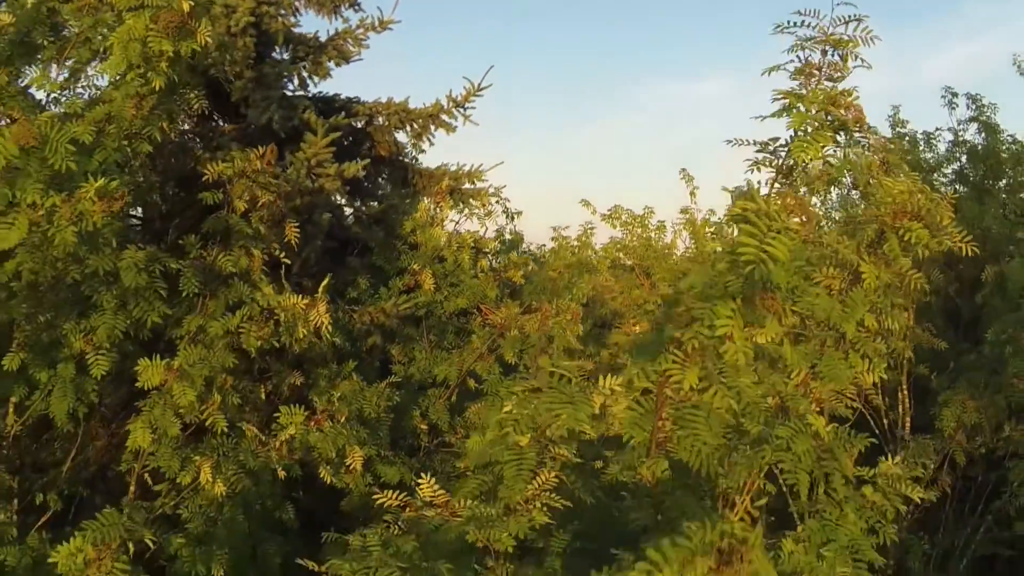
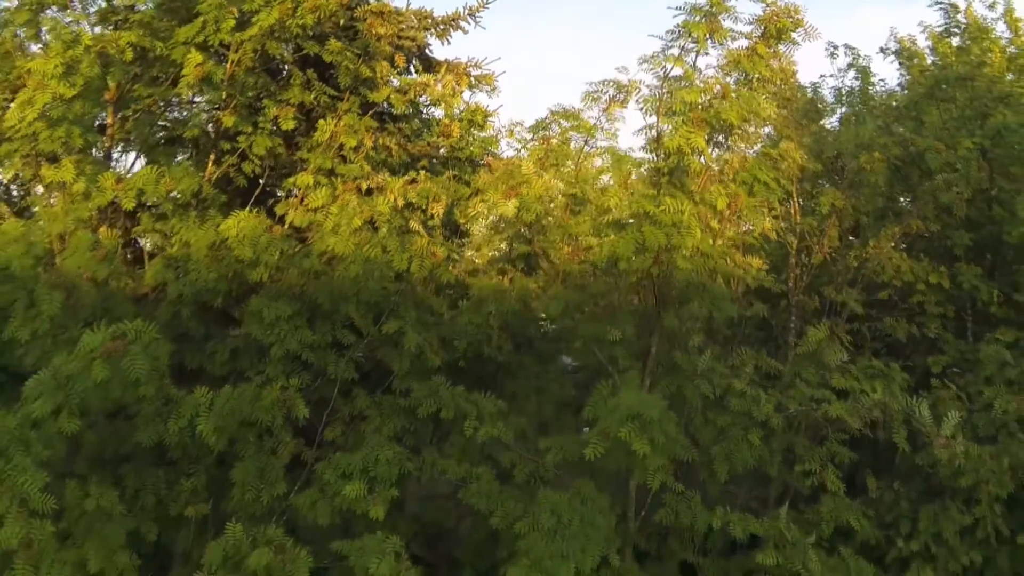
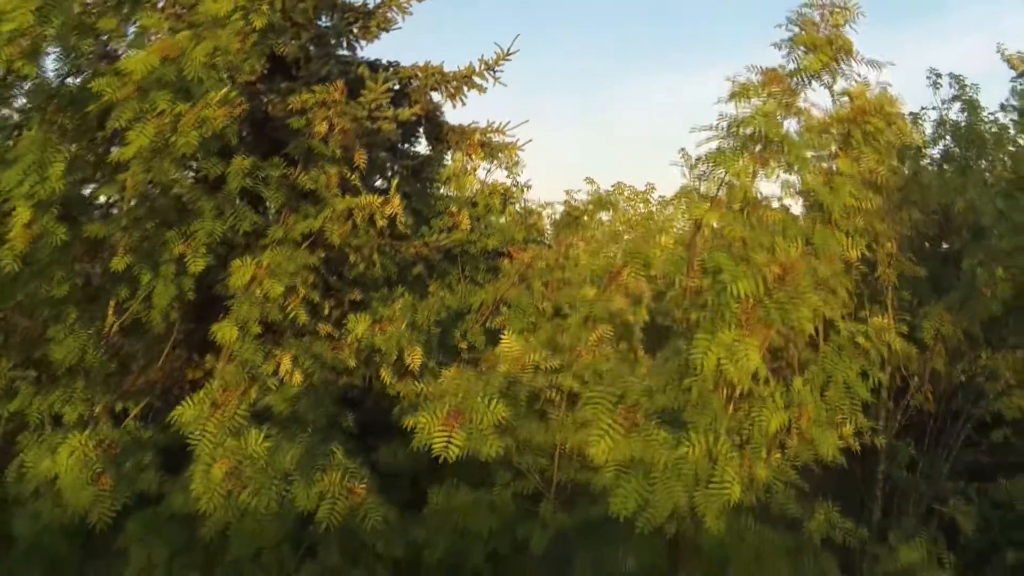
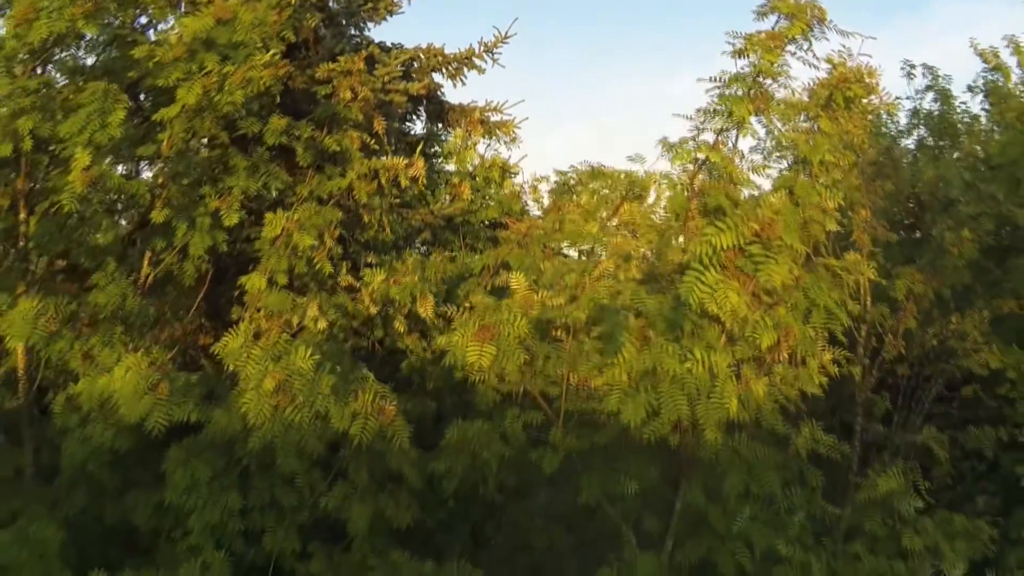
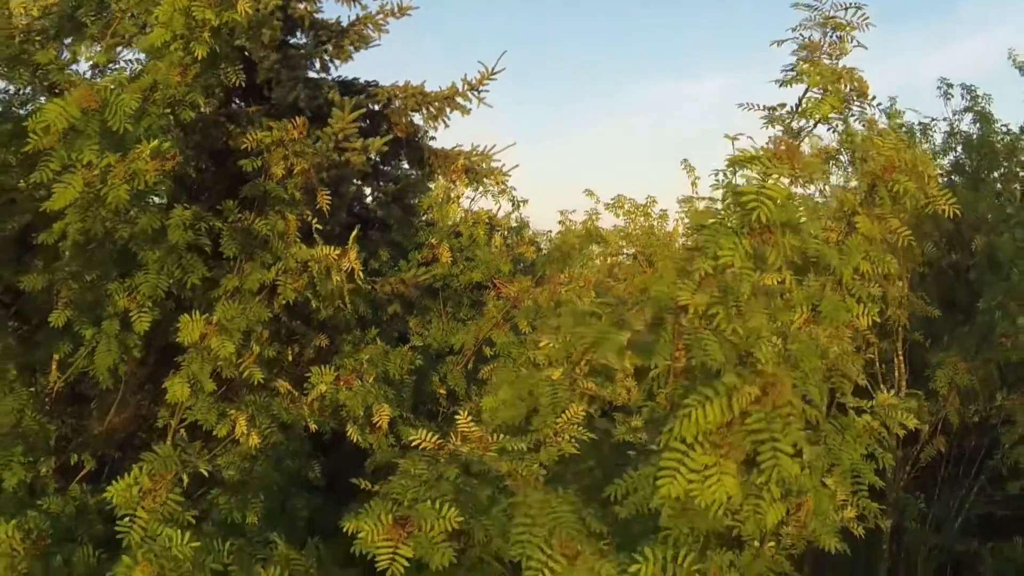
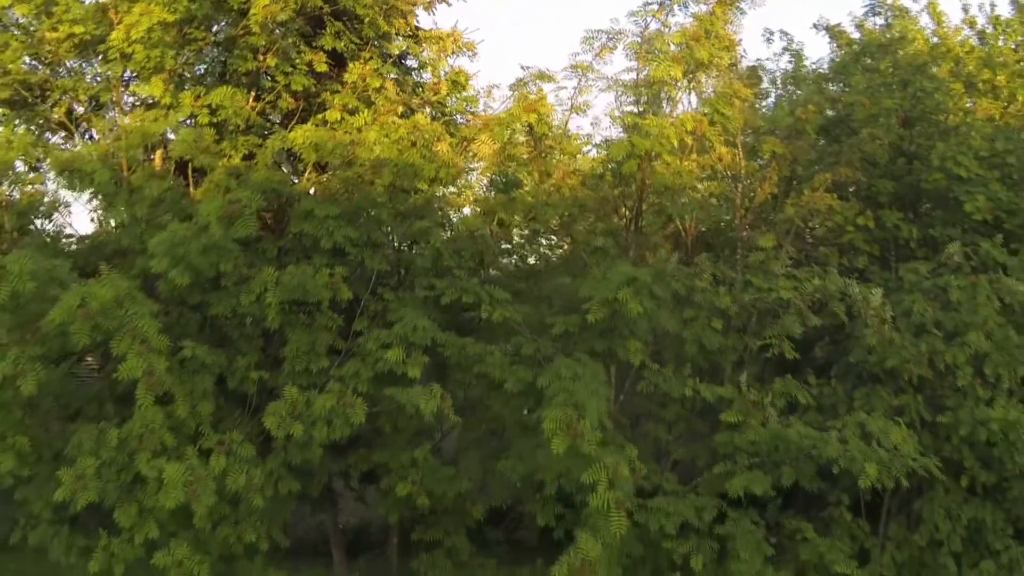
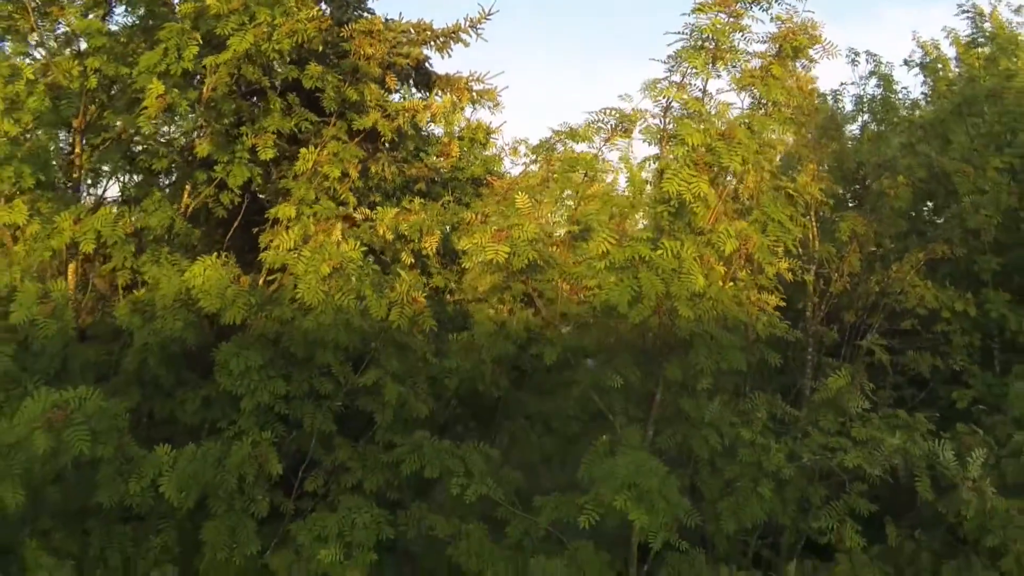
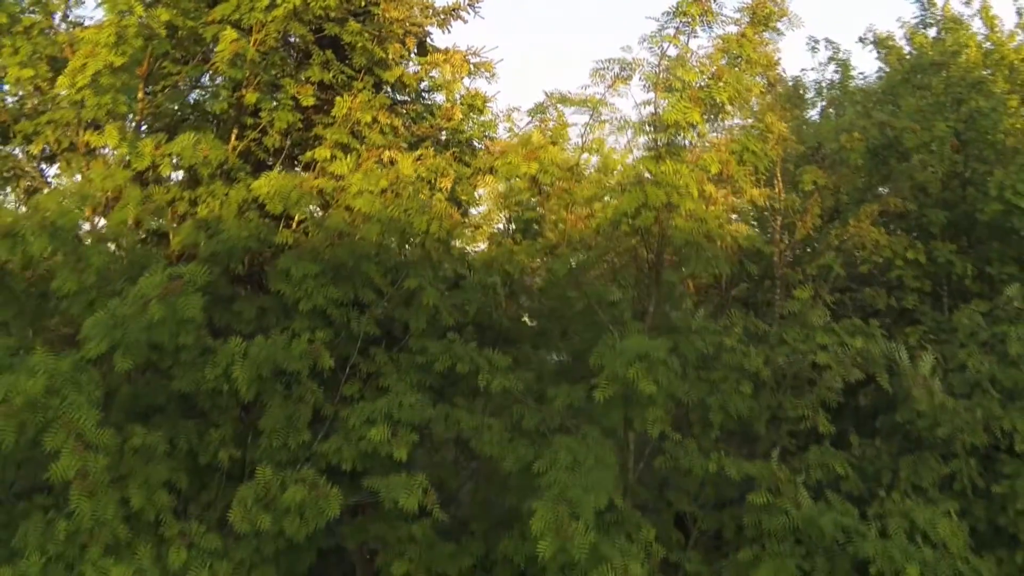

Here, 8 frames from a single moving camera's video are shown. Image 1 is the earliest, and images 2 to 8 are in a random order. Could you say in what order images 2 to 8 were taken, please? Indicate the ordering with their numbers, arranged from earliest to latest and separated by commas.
5, 3, 4, 7, 2, 8, 6
